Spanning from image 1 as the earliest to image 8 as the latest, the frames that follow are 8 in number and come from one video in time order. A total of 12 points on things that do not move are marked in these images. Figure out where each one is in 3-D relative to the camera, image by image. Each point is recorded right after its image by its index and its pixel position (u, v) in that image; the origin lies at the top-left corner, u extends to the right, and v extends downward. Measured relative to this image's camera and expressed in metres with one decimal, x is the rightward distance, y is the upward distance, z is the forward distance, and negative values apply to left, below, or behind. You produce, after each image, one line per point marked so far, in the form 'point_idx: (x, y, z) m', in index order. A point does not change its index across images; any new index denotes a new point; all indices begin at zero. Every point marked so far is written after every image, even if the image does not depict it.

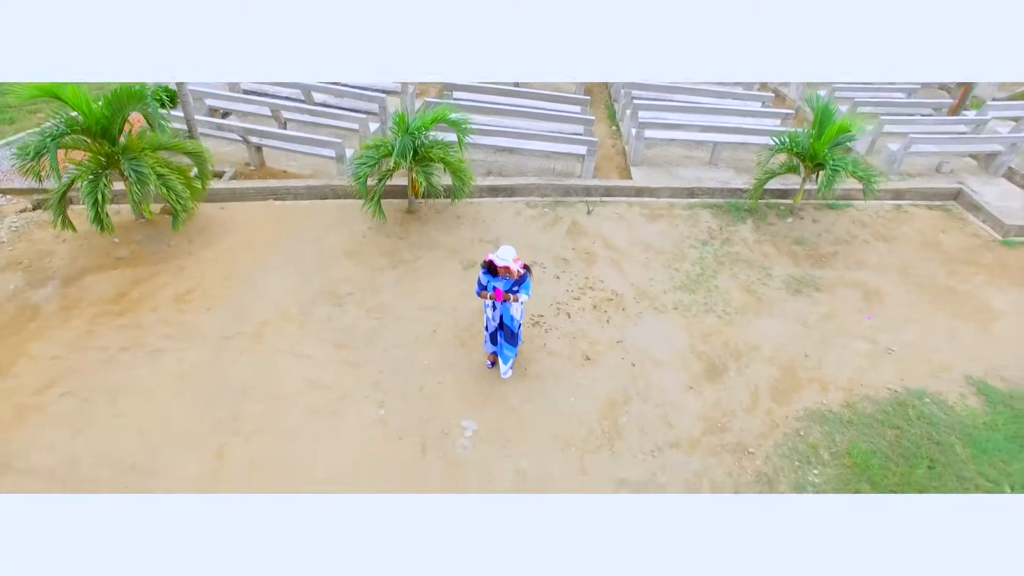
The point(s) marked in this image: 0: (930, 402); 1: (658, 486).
0: (+3.2, -0.9, +5.3) m
1: (+0.9, -1.3, +4.3) m
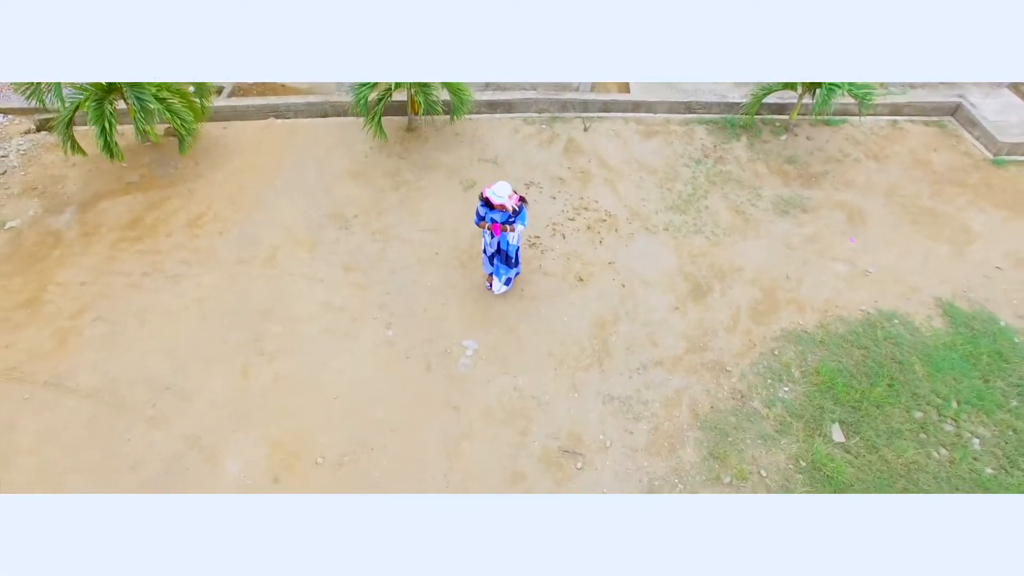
0: (+3.2, -0.3, +5.7) m
1: (+0.9, -0.8, +4.8) m
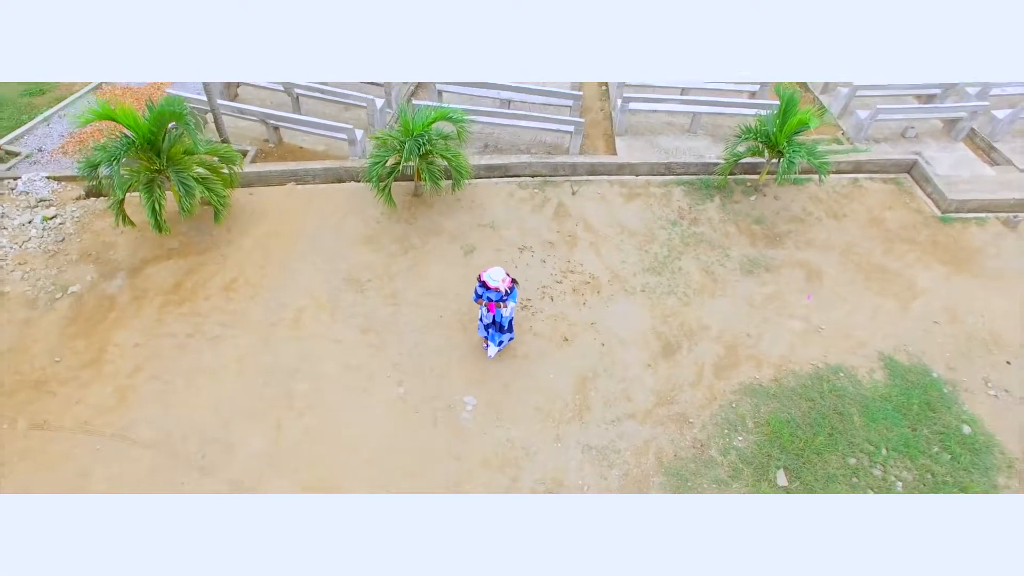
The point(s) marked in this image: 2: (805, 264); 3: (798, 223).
0: (+3.2, -0.8, +6.5) m
1: (+0.9, -1.3, +5.6) m
2: (+3.3, +0.3, +7.7) m
3: (+3.4, +0.8, +8.2) m
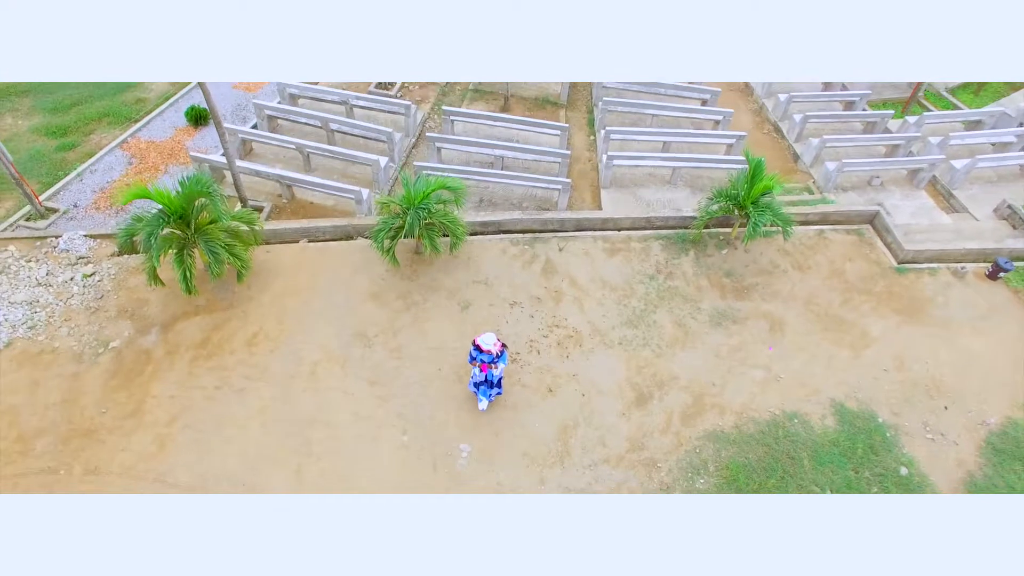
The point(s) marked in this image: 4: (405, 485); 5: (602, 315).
0: (+3.1, -1.4, +7.3) m
1: (+0.8, -1.9, +6.4) m
2: (+3.2, -0.3, +8.5) m
3: (+3.3, +0.2, +9.0) m
4: (-1.0, -1.8, +6.3) m
5: (+1.1, -0.3, +8.1) m
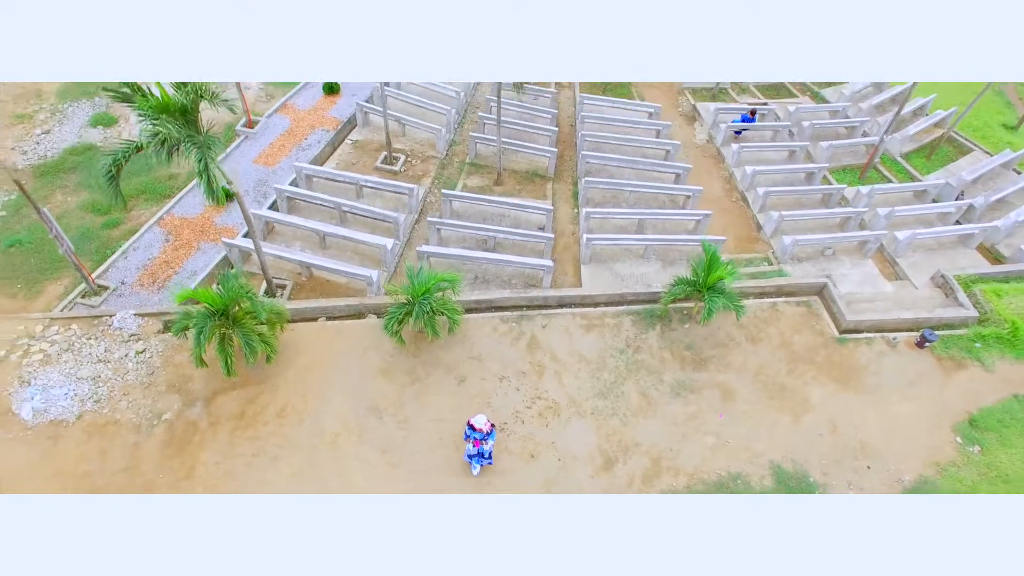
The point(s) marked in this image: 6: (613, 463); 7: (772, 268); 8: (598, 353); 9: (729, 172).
0: (+2.9, -2.5, +8.7) m
1: (+0.6, -3.0, +7.8) m
2: (+3.1, -1.4, +9.9) m
3: (+3.2, -0.9, +10.4) m
4: (-1.1, -2.8, +7.7) m
5: (+0.9, -1.4, +9.4) m
6: (+1.3, -2.2, +8.7) m
7: (+4.7, +0.4, +12.3) m
8: (+1.3, -0.9, +10.0) m
9: (+4.8, +2.6, +15.1) m
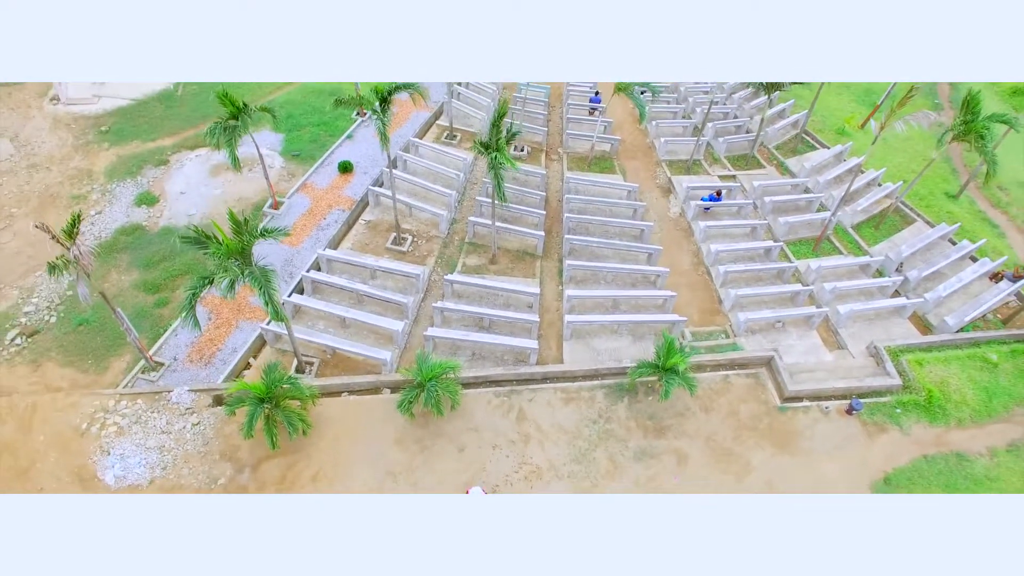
0: (+2.7, -3.9, +10.7) m
1: (+0.4, -4.3, +9.8) m
2: (+2.9, -2.8, +11.9) m
3: (+3.0, -2.3, +12.4) m
4: (-1.3, -4.2, +9.6) m
5: (+0.8, -2.8, +11.4) m
6: (+1.1, -3.6, +10.6) m
7: (+4.5, -1.1, +14.3) m
8: (+1.1, -2.4, +12.0) m
9: (+4.6, +1.1, +17.2) m
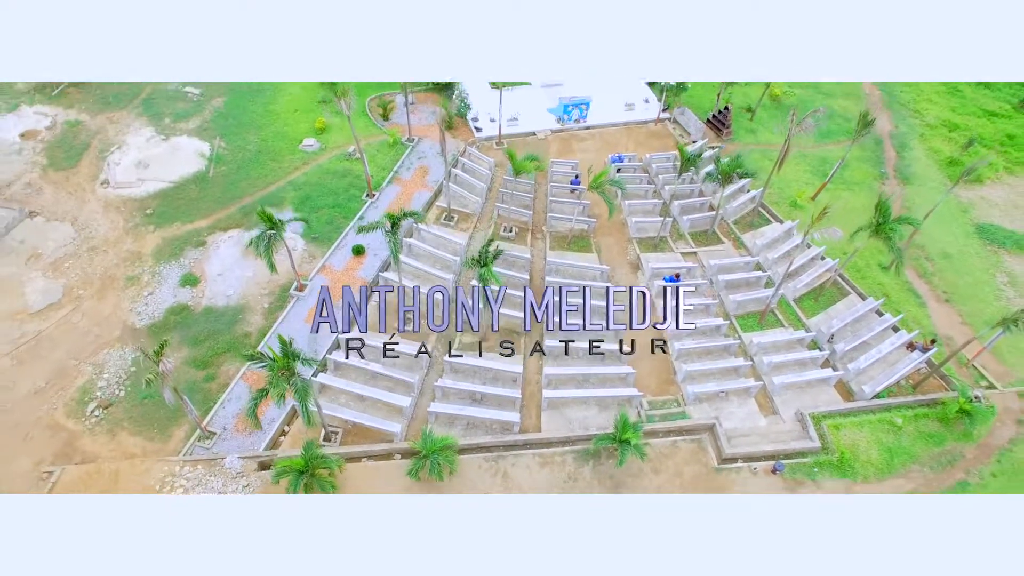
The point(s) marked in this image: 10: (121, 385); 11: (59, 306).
0: (+2.5, -5.8, +13.6) m
1: (+0.2, -6.2, +12.6) m
2: (+2.6, -4.7, +14.8) m
3: (+2.7, -4.3, +15.3) m
4: (-1.6, -6.0, +12.5) m
5: (+0.5, -4.7, +14.3) m
6: (+0.8, -5.5, +13.5) m
7: (+4.2, -3.1, +17.3) m
8: (+0.8, -4.2, +14.9) m
9: (+4.3, -0.9, +20.2) m
10: (-9.4, -2.3, +16.4) m
11: (-12.2, -0.5, +18.4) m
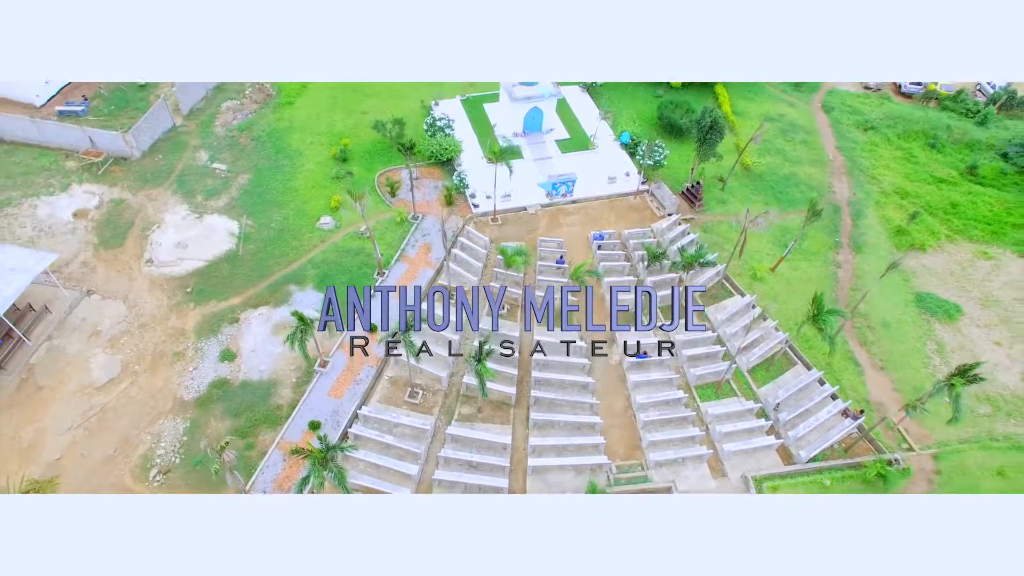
0: (+2.2, -8.2, +16.8) m
1: (-0.1, -8.6, +15.9) m
2: (+2.3, -7.2, +18.1) m
3: (+2.4, -6.7, +18.6) m
4: (-1.9, -8.4, +15.7) m
5: (+0.2, -7.1, +17.6) m
6: (+0.5, -7.9, +16.8) m
7: (+3.9, -5.6, +20.6) m
8: (+0.5, -6.7, +18.1) m
9: (+4.0, -3.5, +23.5) m
10: (-9.7, -4.8, +19.7) m
11: (-12.5, -2.9, +21.7) m
